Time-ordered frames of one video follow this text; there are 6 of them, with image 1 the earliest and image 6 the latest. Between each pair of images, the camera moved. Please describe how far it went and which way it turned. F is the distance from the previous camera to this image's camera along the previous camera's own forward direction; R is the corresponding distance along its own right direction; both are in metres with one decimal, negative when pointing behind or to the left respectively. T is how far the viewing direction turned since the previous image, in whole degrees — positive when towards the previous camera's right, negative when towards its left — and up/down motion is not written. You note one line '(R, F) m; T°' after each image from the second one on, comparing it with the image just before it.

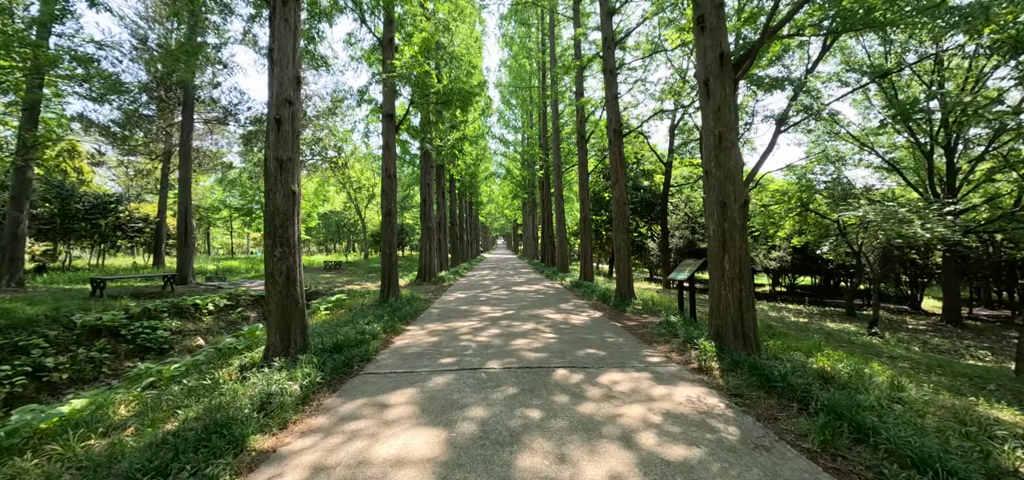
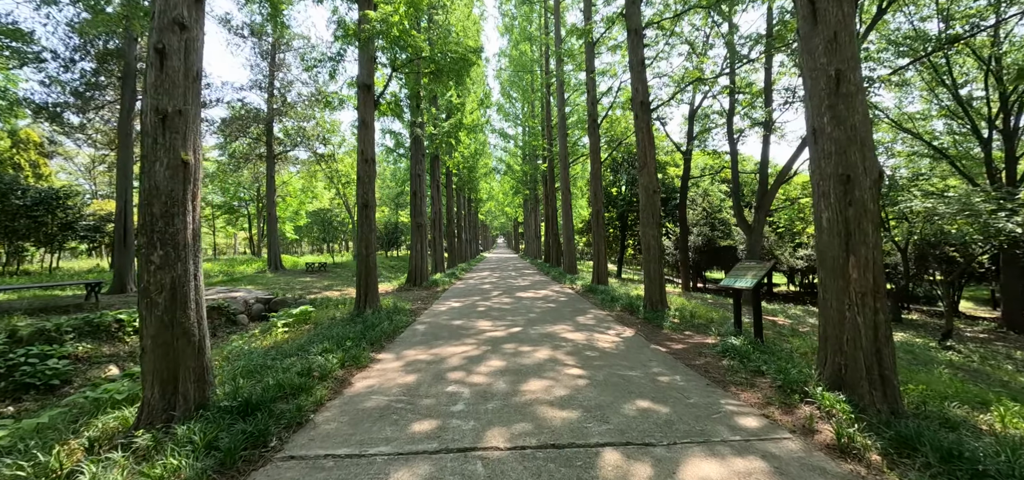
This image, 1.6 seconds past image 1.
(-0.1, +1.8) m; 0°
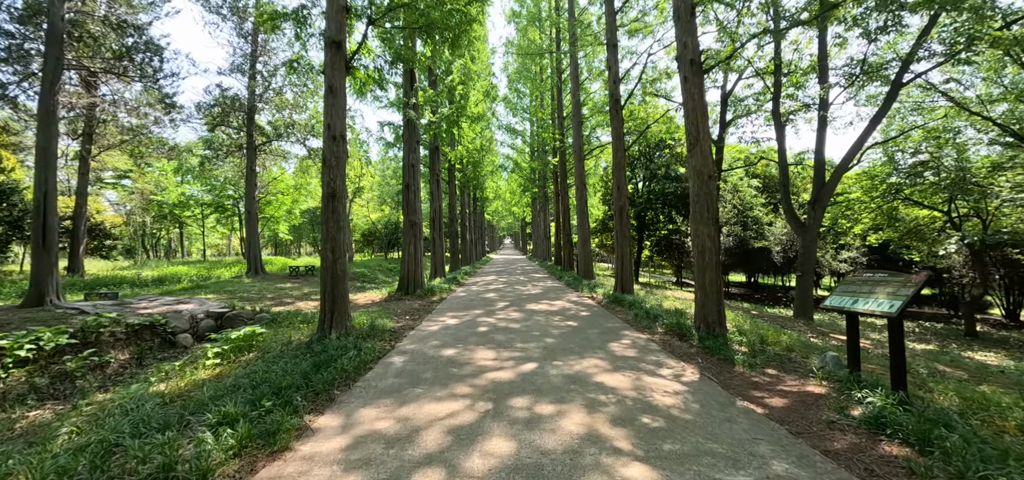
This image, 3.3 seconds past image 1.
(0.0, +1.9) m; -1°
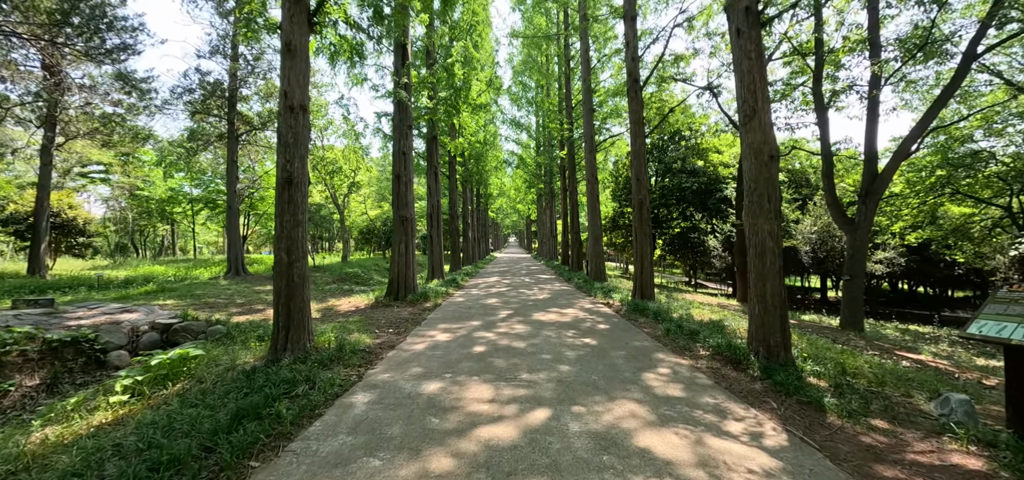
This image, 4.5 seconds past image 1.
(0.0, +1.3) m; -1°
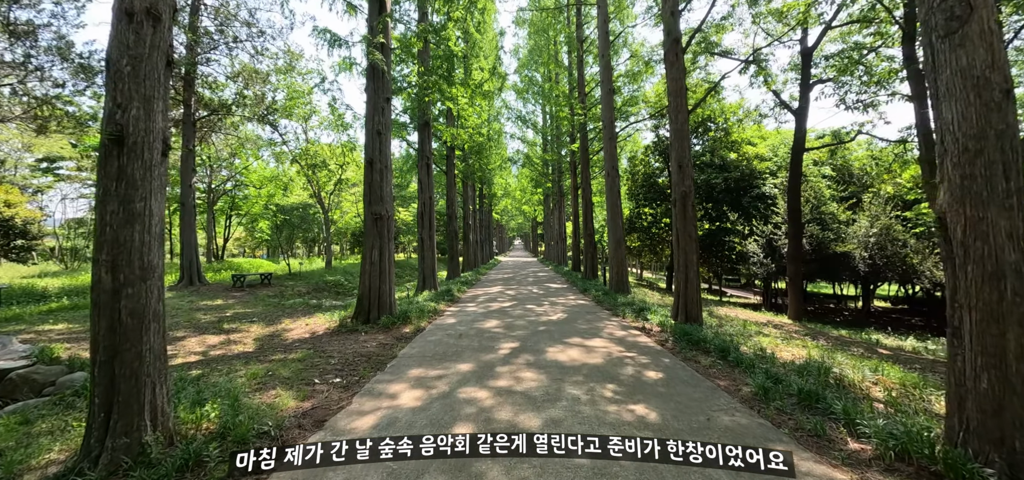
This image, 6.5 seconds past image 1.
(0.0, +2.2) m; -1°
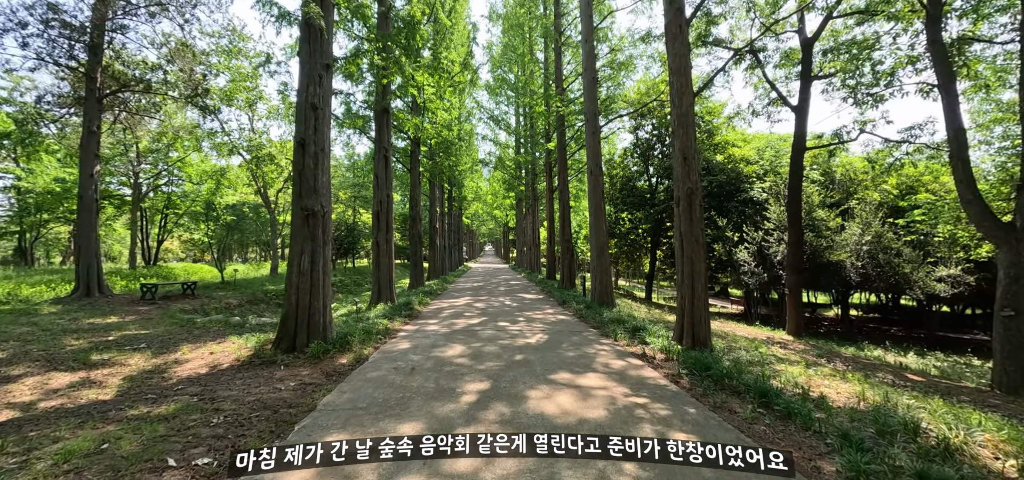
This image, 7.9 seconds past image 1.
(0.0, +1.4) m; +4°
